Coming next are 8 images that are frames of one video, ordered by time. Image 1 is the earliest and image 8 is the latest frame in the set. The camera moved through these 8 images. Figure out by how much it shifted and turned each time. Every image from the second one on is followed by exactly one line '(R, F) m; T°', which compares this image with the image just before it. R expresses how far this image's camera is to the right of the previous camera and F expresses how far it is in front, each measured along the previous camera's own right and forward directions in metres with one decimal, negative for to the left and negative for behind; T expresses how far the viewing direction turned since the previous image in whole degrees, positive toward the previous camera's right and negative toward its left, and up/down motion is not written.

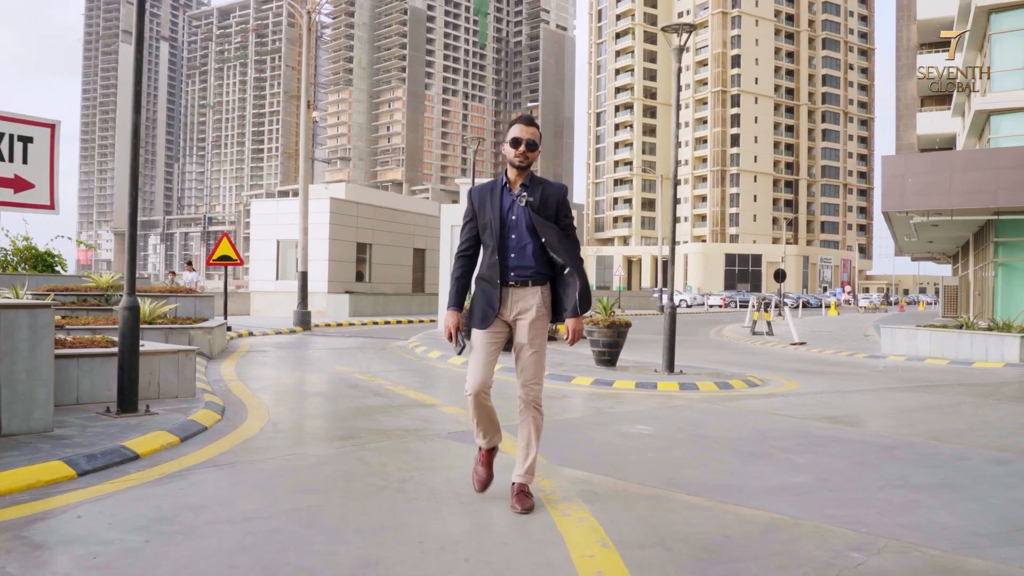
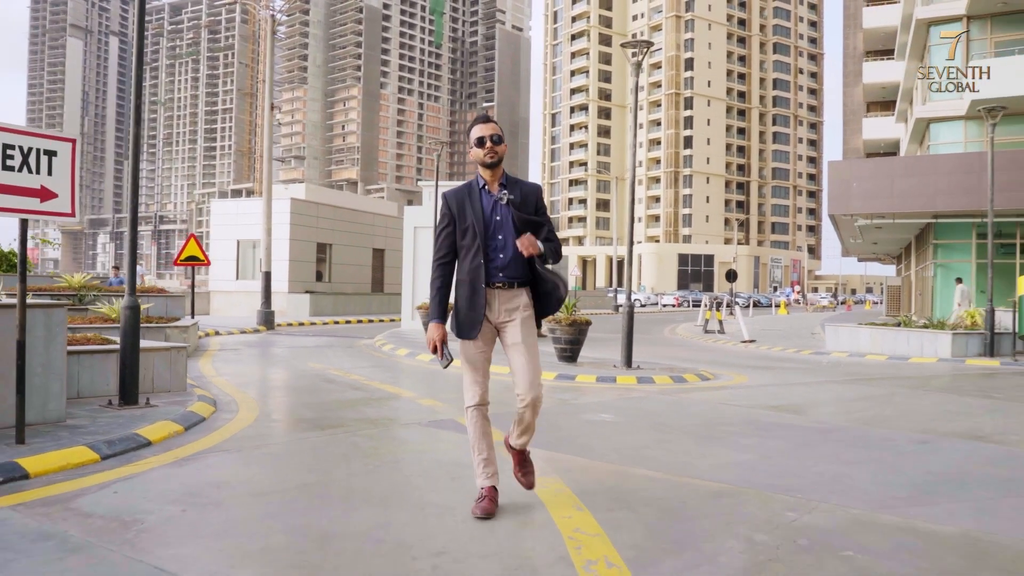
(-0.2, -0.6) m; +3°
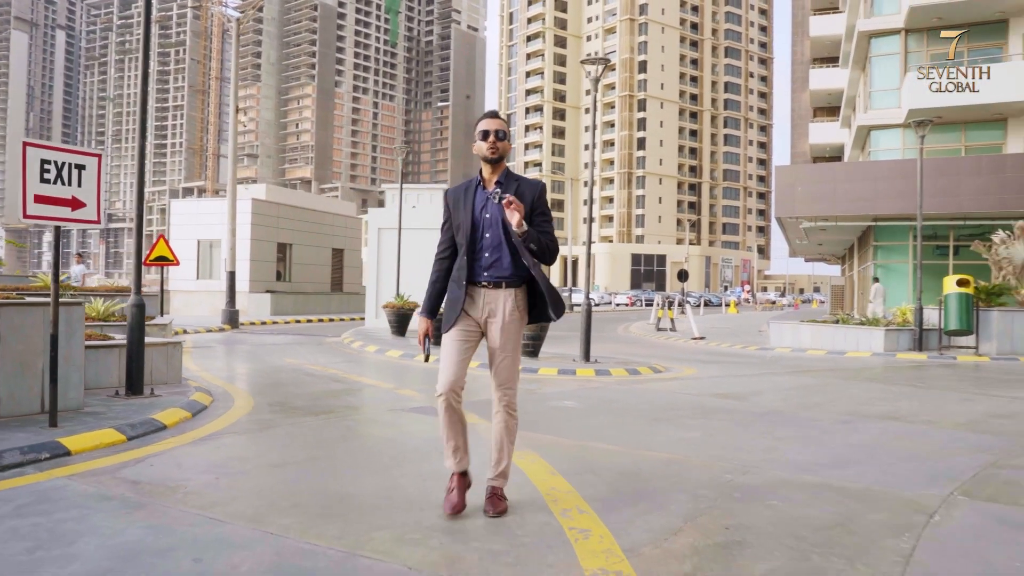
(-0.2, -0.7) m; +3°
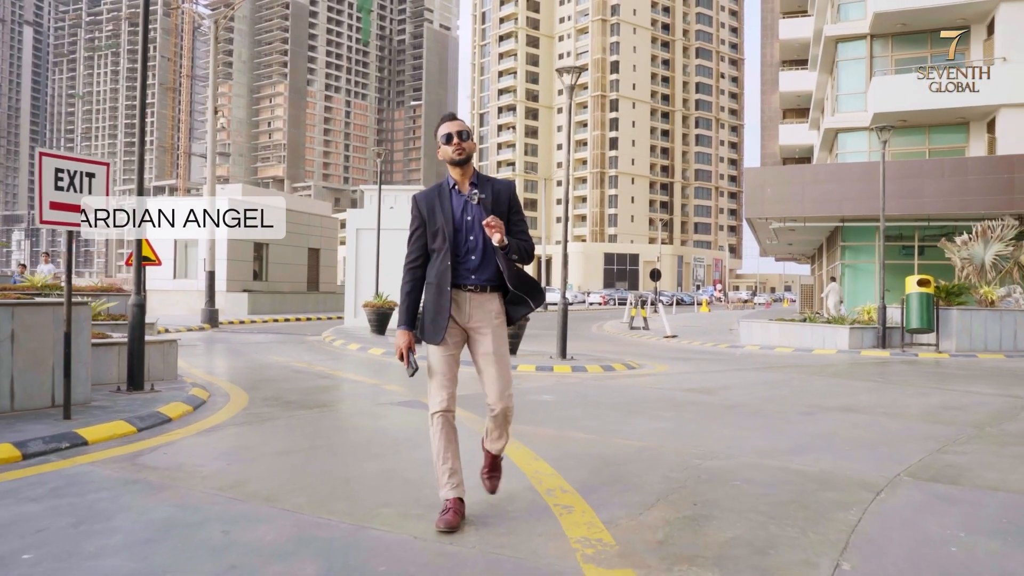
(-0.1, -0.4) m; +2°
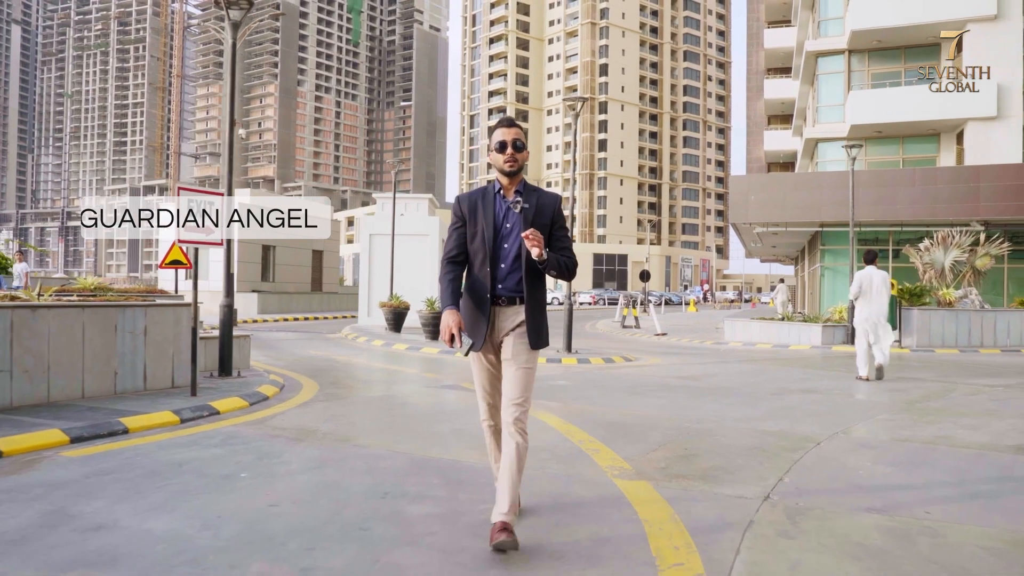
(-0.4, -1.6) m; +1°
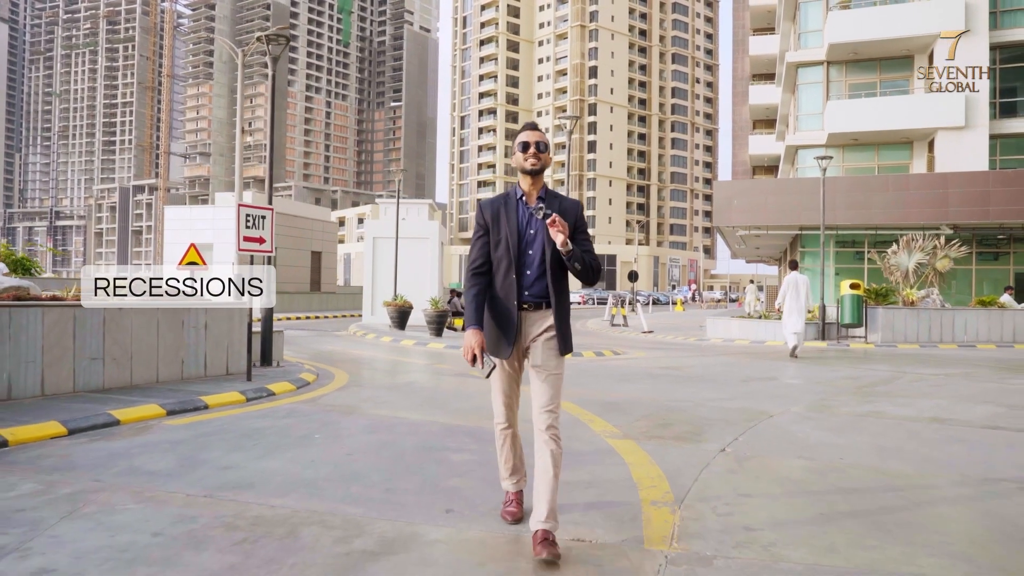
(-0.2, -1.3) m; +1°
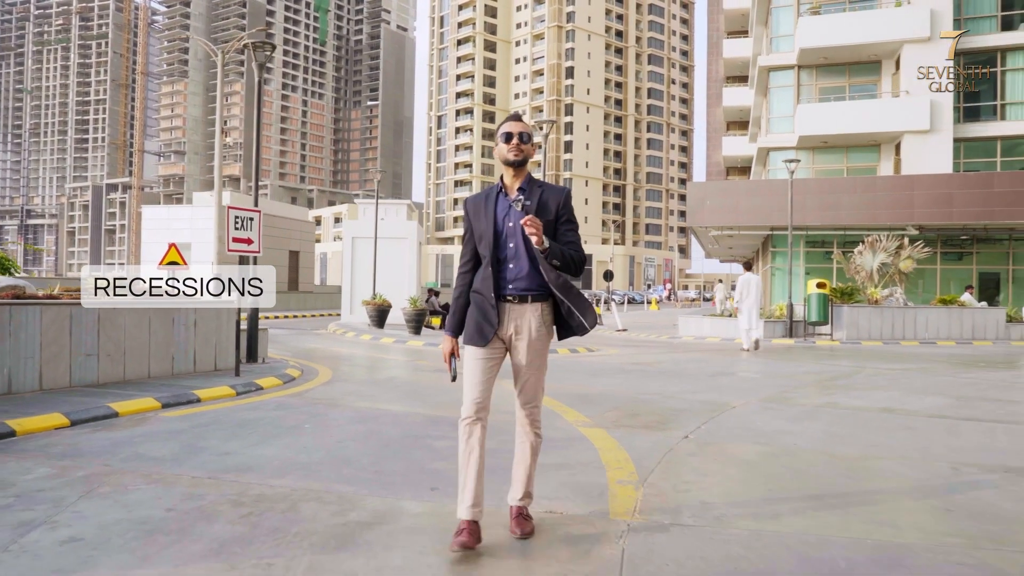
(0.0, -0.4) m; +2°
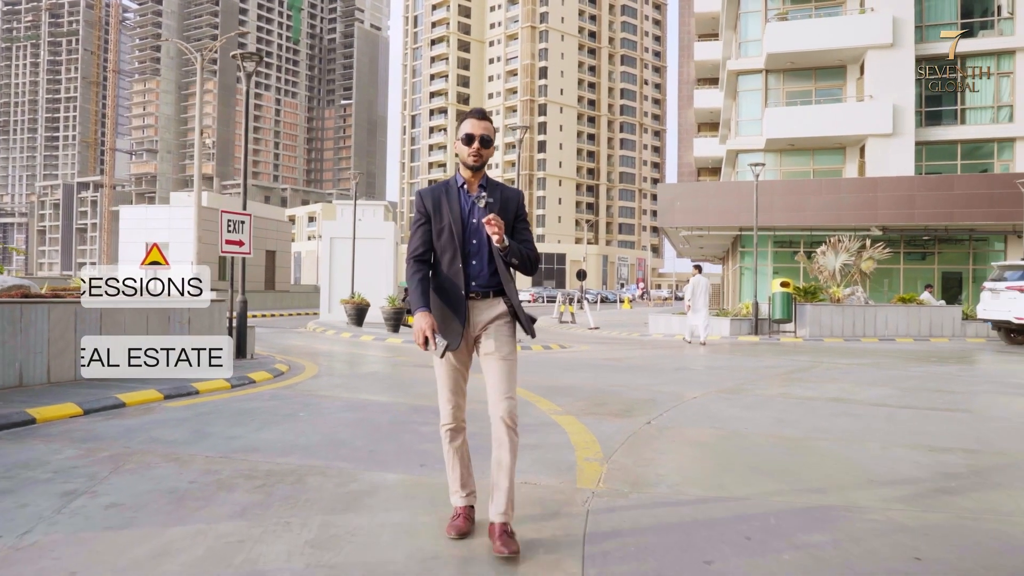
(0.0, -0.6) m; +2°
